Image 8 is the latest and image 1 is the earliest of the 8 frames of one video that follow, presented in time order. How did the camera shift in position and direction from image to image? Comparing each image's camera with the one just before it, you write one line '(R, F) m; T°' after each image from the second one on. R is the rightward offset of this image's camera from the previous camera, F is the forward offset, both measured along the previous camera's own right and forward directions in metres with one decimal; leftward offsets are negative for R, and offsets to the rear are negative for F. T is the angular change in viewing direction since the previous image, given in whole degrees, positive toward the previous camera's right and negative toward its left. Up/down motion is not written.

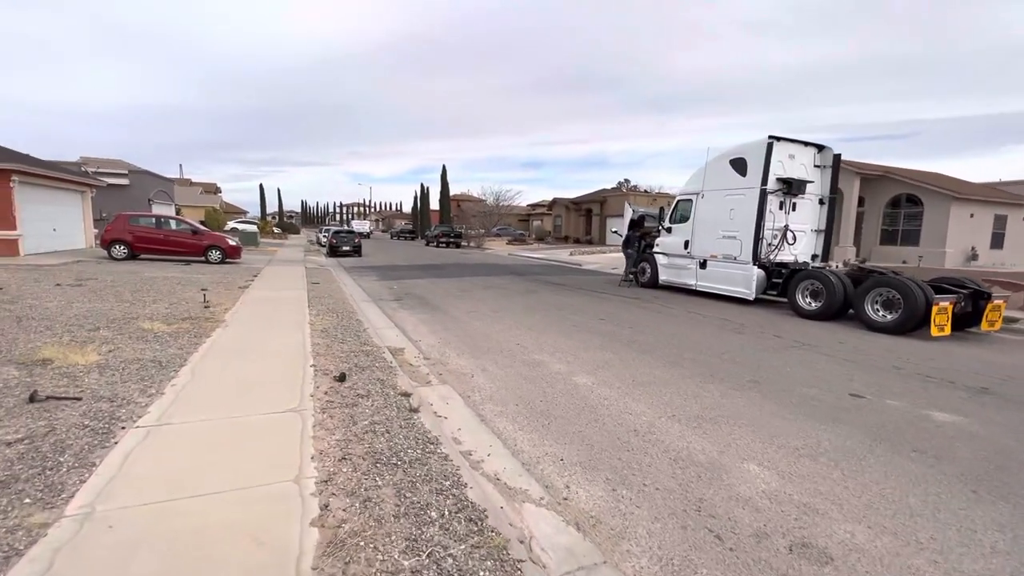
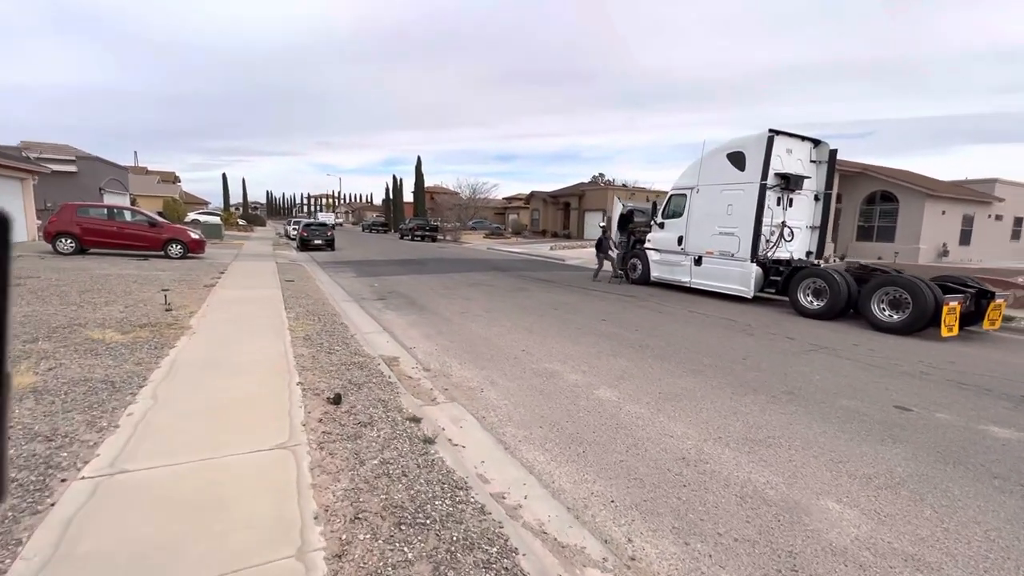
(-0.5, +0.7) m; +3°
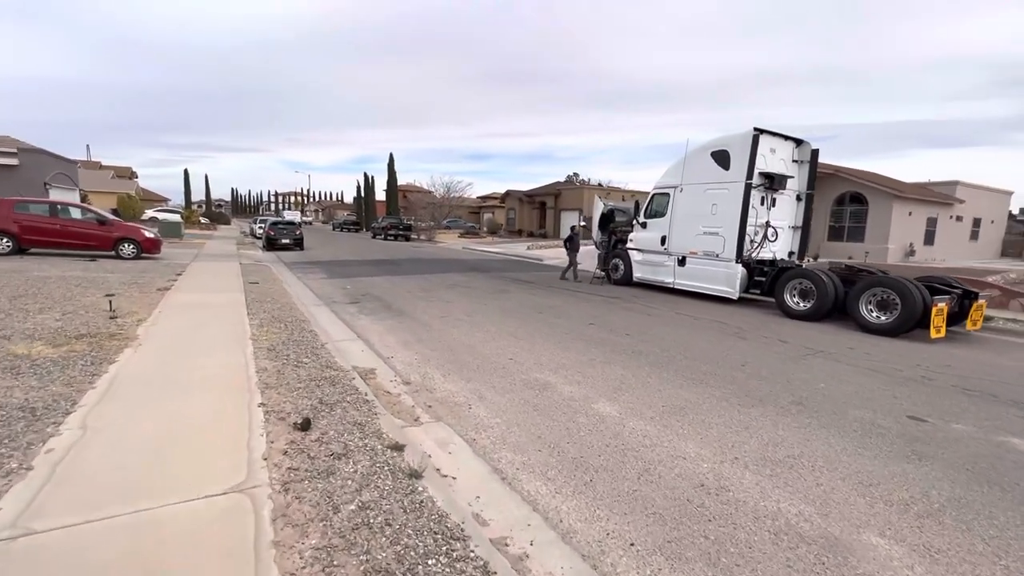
(-0.2, +0.5) m; +3°
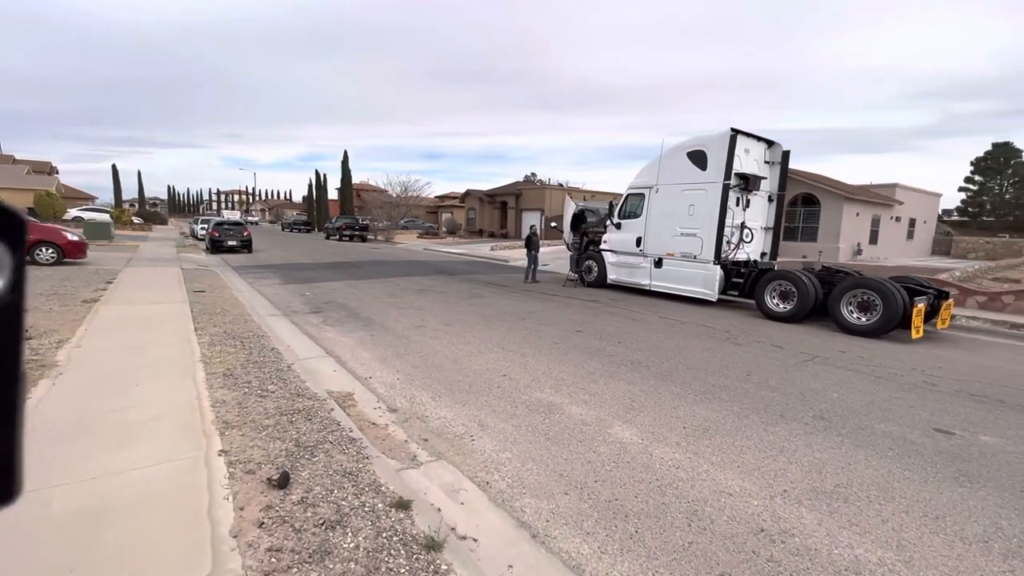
(-0.4, +0.6) m; +5°
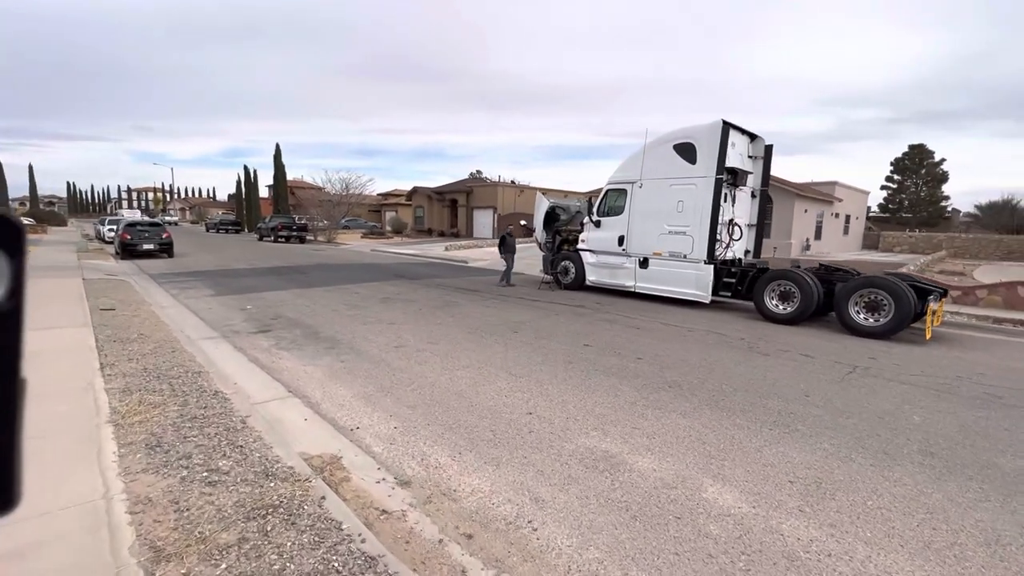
(-0.8, +1.3) m; +7°
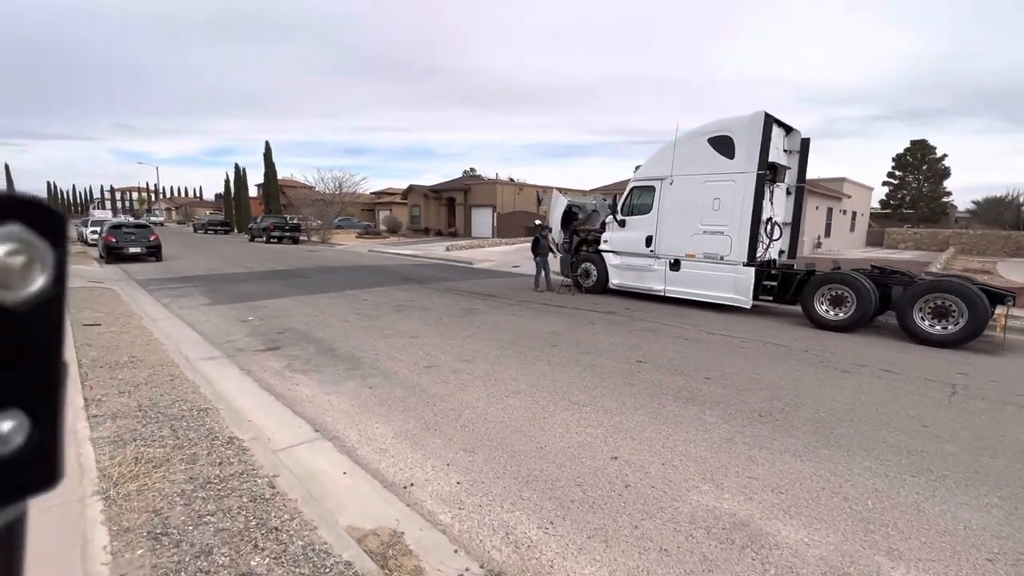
(-0.7, +0.8) m; +1°
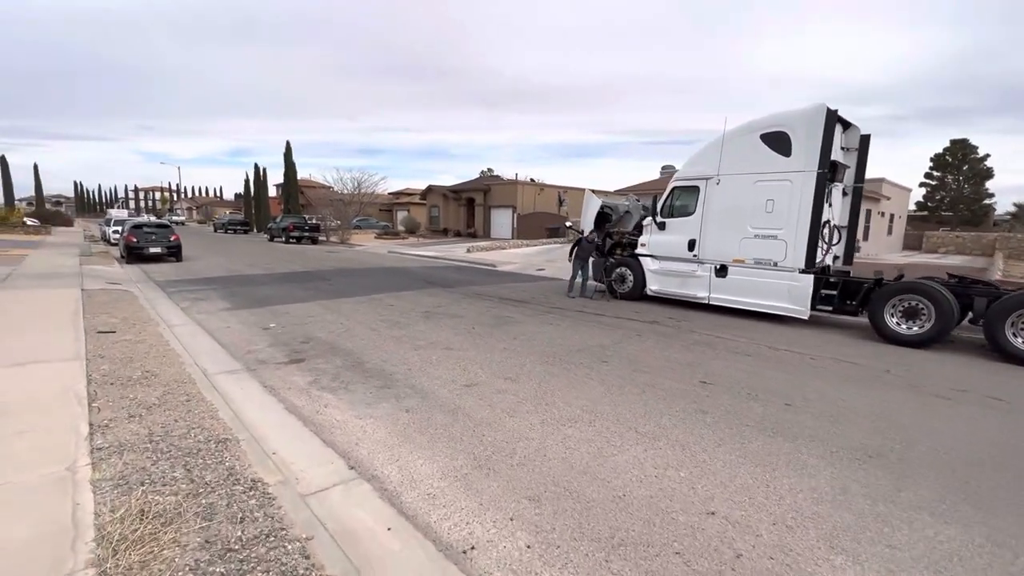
(-0.4, +0.6) m; -2°
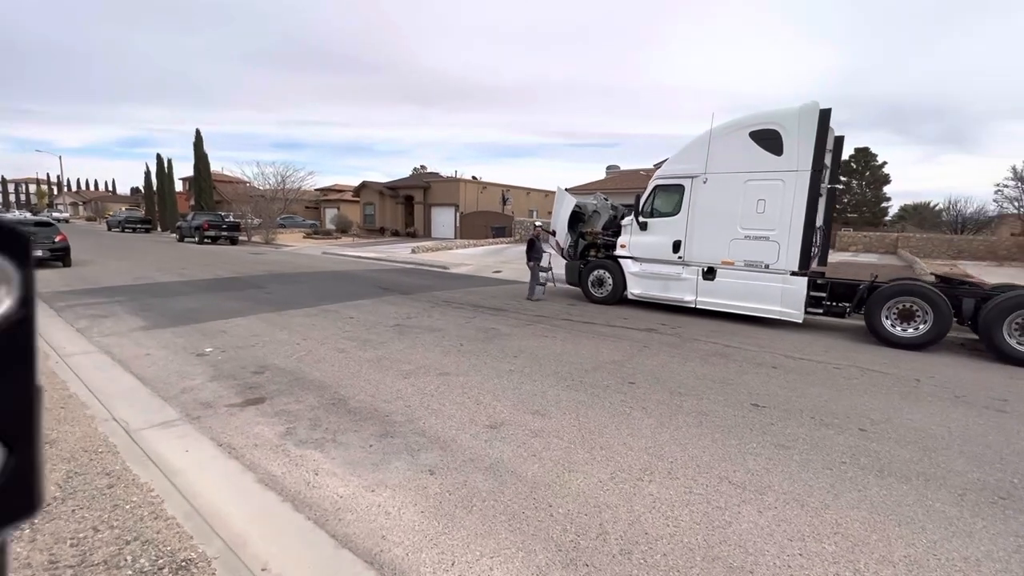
(-1.0, +1.1) m; +9°
